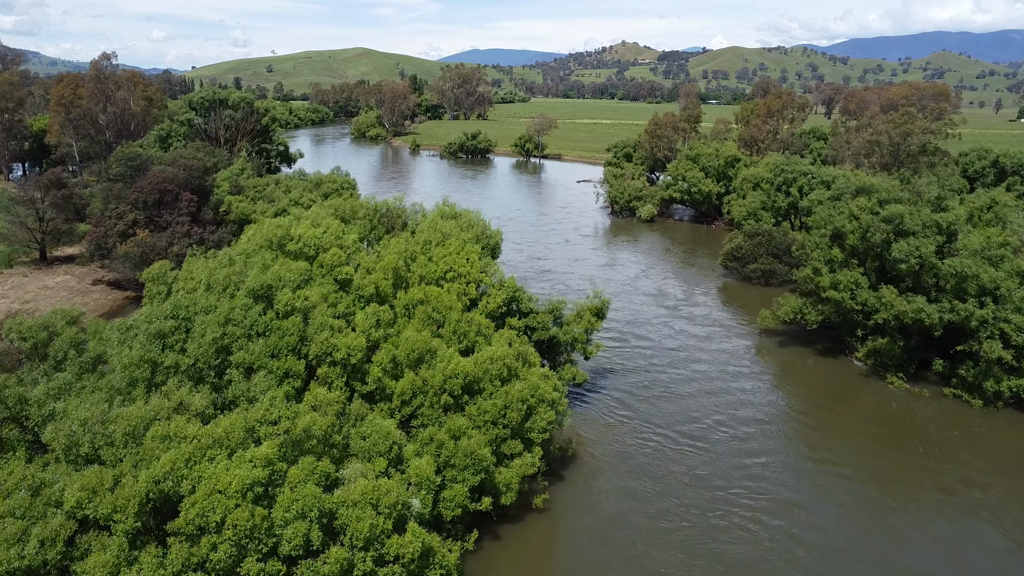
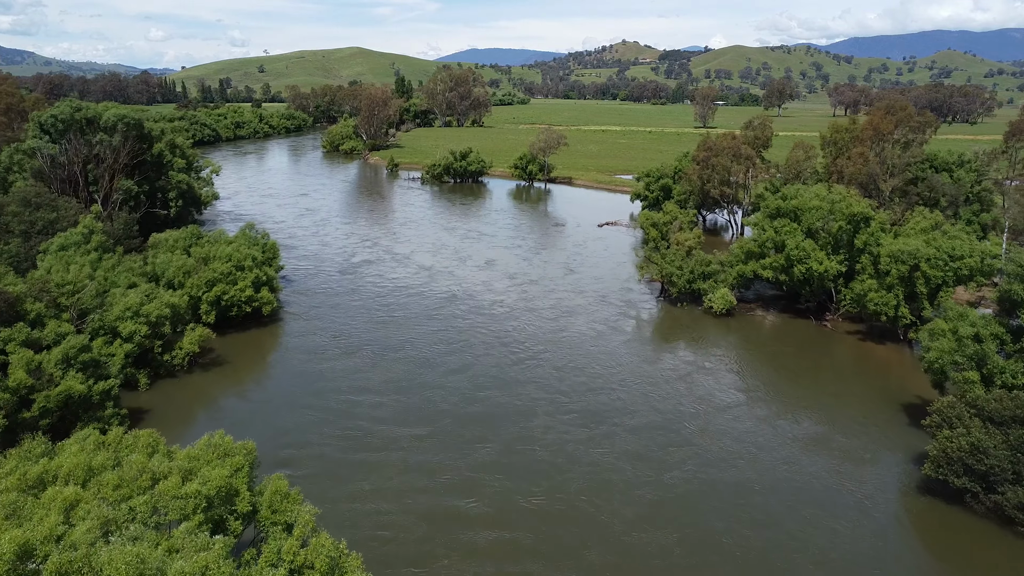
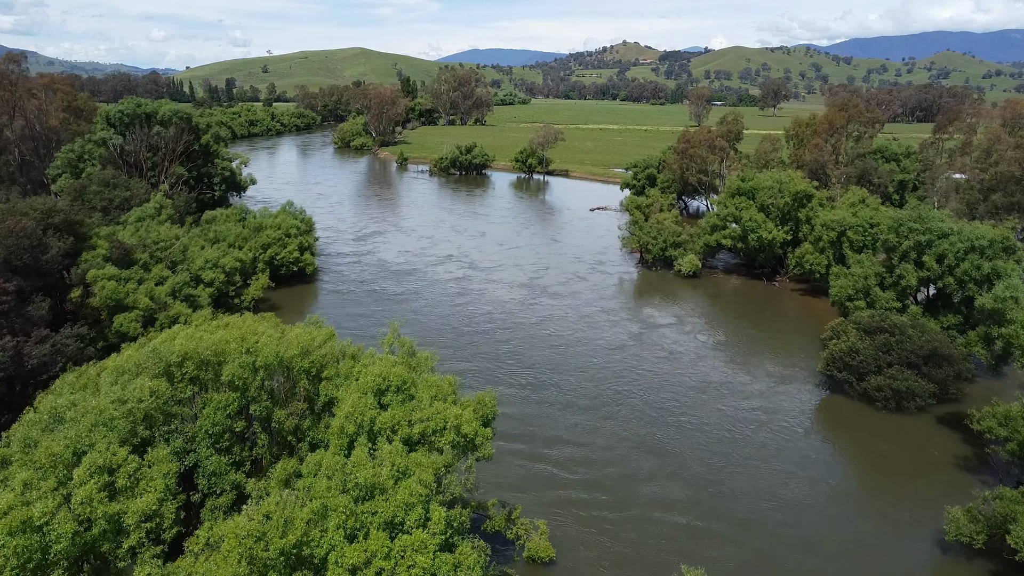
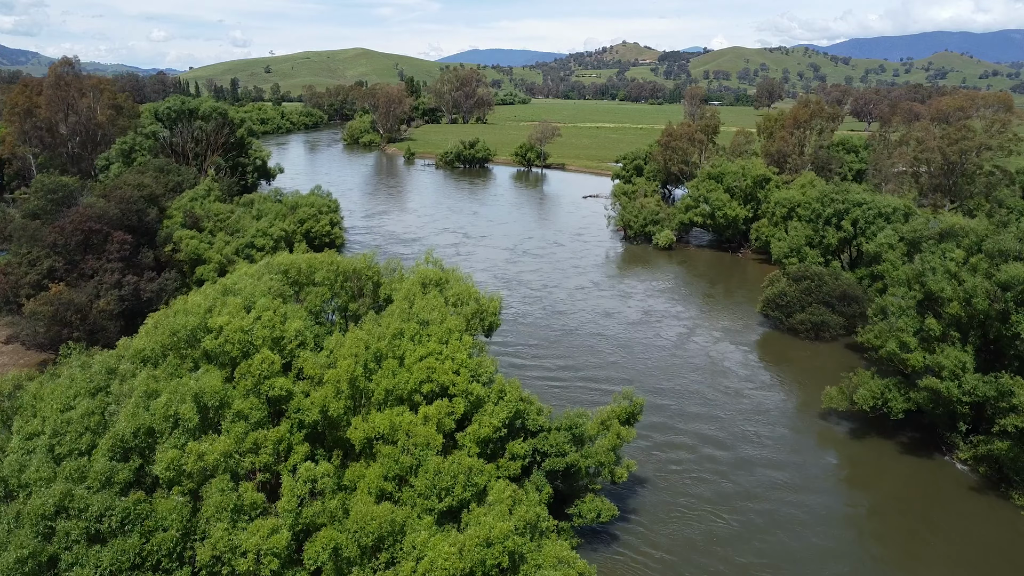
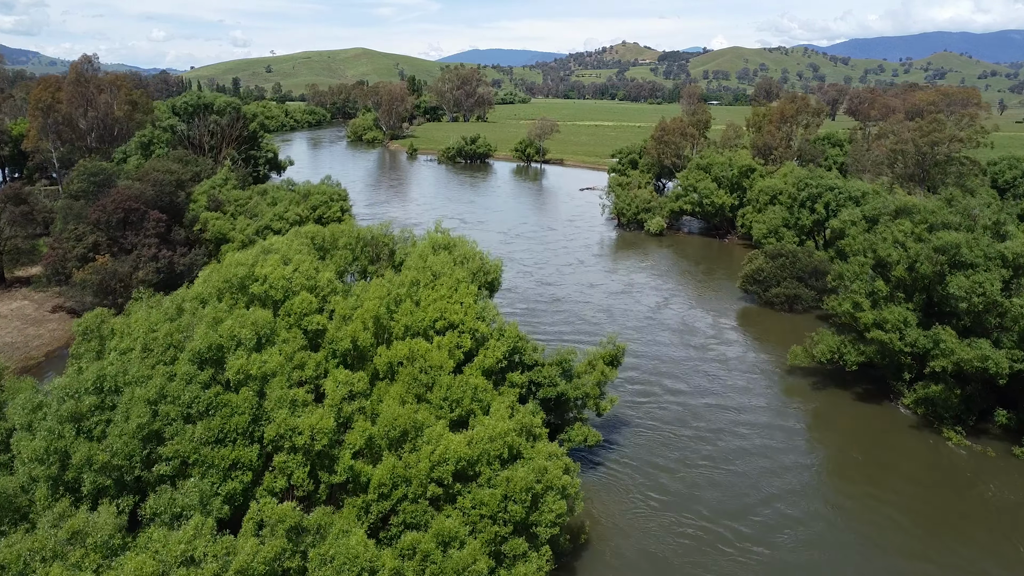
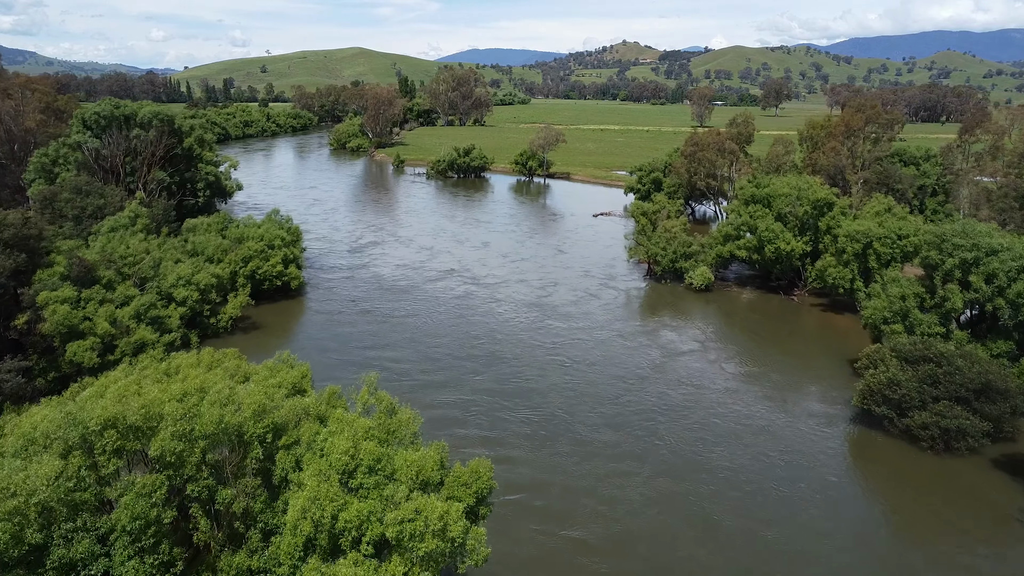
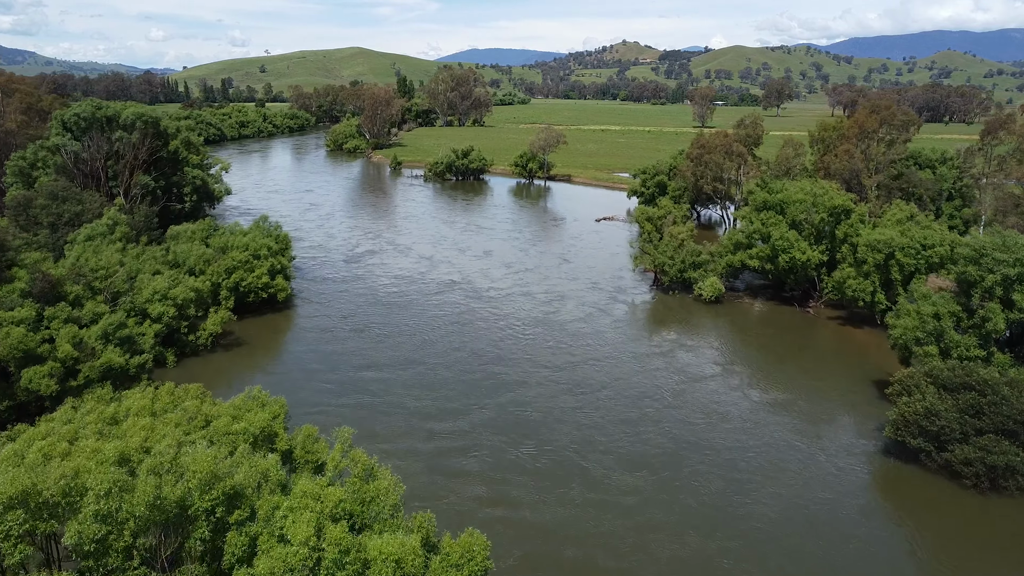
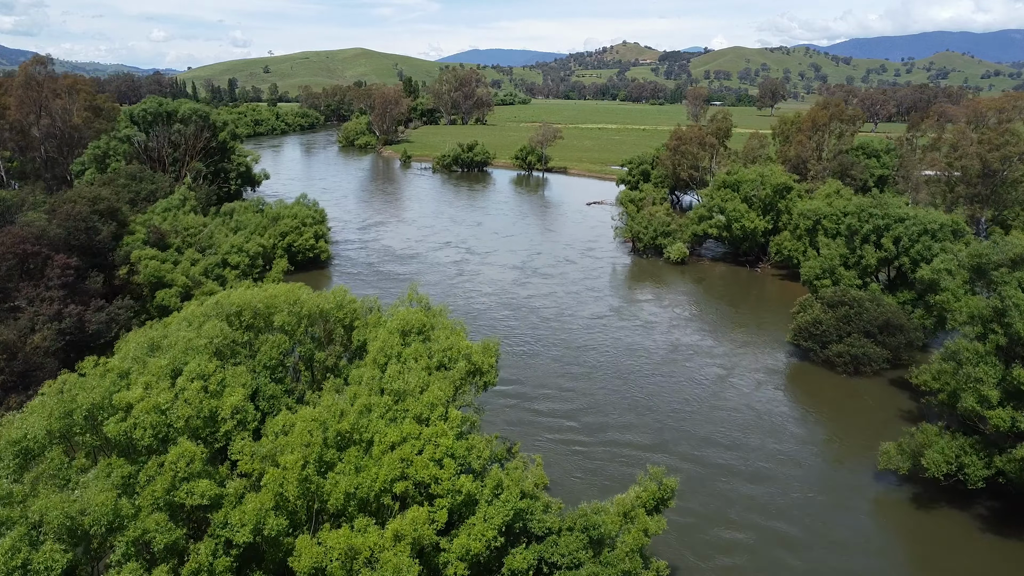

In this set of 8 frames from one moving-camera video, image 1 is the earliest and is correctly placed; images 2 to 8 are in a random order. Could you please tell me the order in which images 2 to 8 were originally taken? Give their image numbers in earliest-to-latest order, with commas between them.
5, 4, 8, 3, 6, 7, 2
